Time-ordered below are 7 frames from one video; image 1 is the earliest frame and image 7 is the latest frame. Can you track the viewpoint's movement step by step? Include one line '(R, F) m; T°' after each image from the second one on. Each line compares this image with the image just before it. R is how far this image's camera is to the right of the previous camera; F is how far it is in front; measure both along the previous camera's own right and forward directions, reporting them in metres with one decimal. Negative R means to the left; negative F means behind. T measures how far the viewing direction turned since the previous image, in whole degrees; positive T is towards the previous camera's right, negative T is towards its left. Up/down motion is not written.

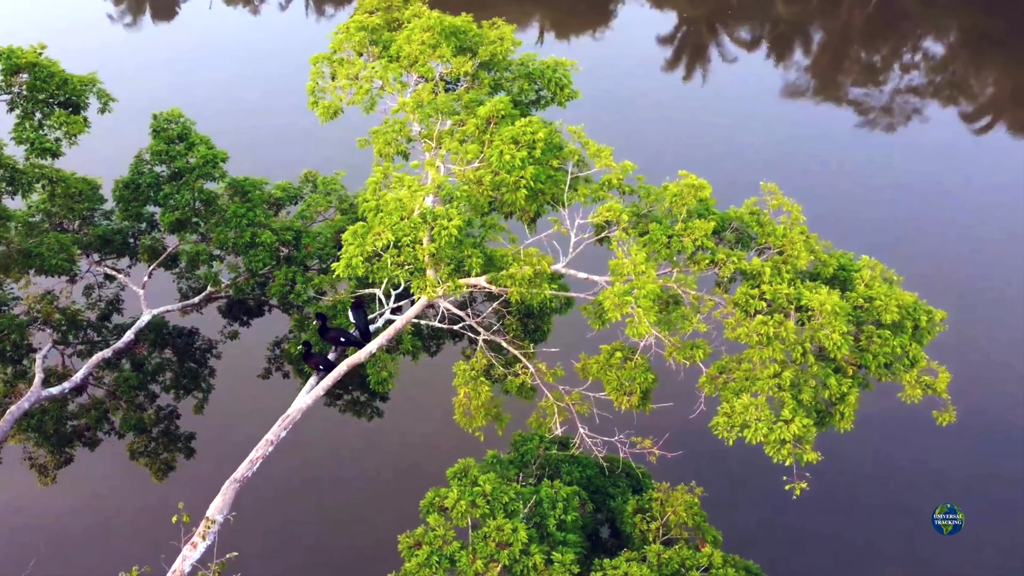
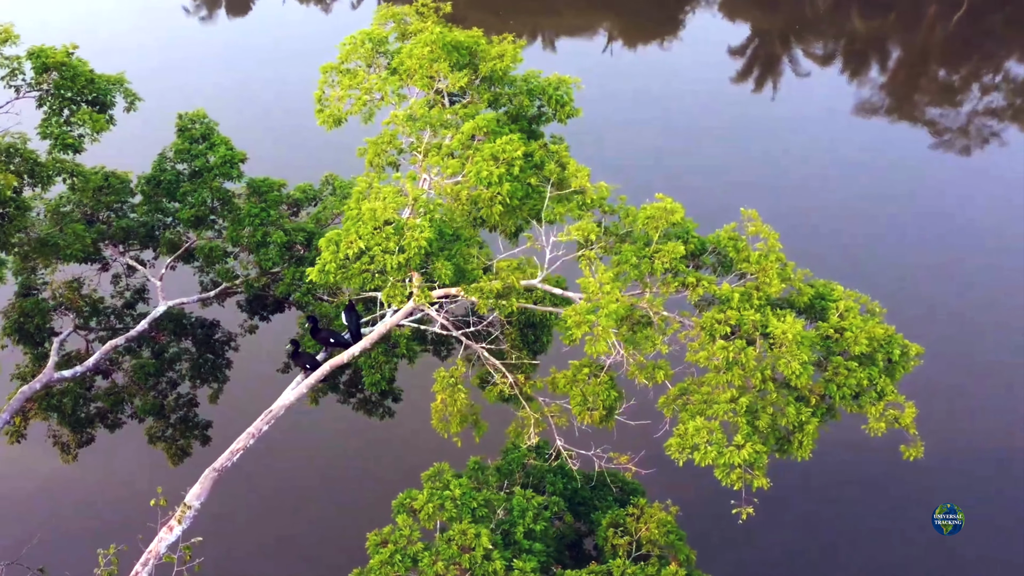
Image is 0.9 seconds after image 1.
(+0.5, -0.1) m; -3°
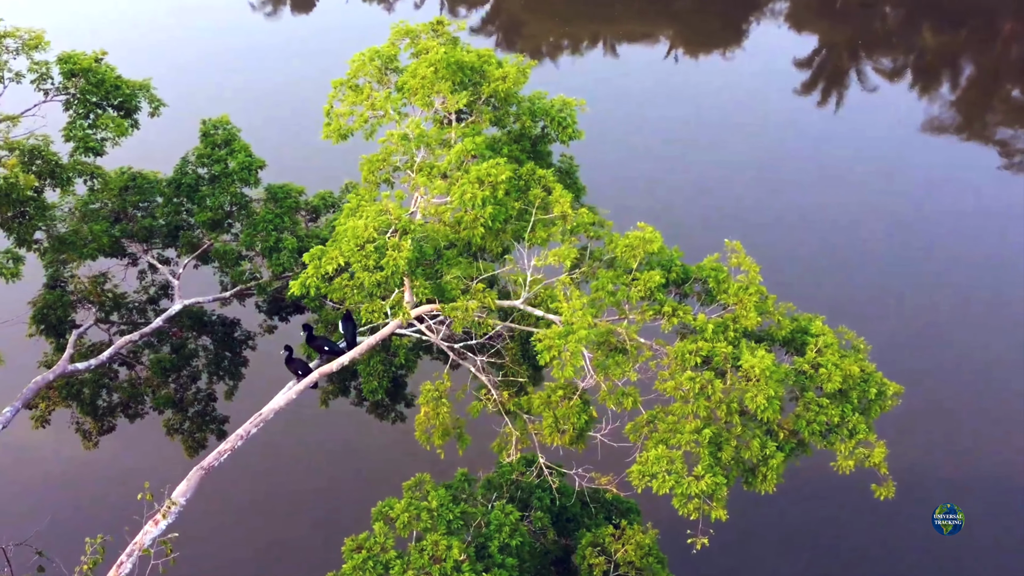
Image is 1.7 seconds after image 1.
(+0.4, -0.1) m; -3°
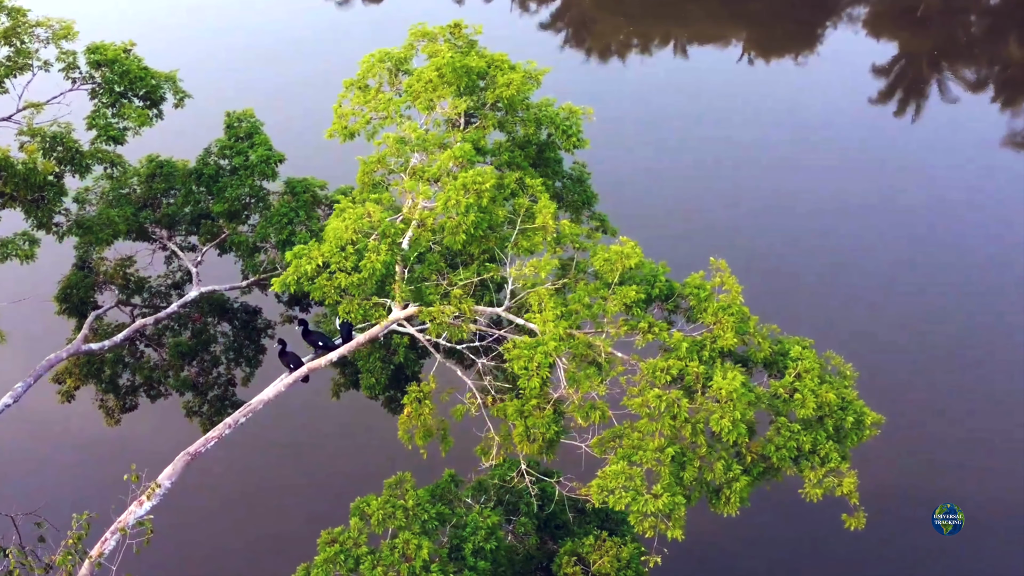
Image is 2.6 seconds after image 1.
(+0.4, 0.0) m; -3°
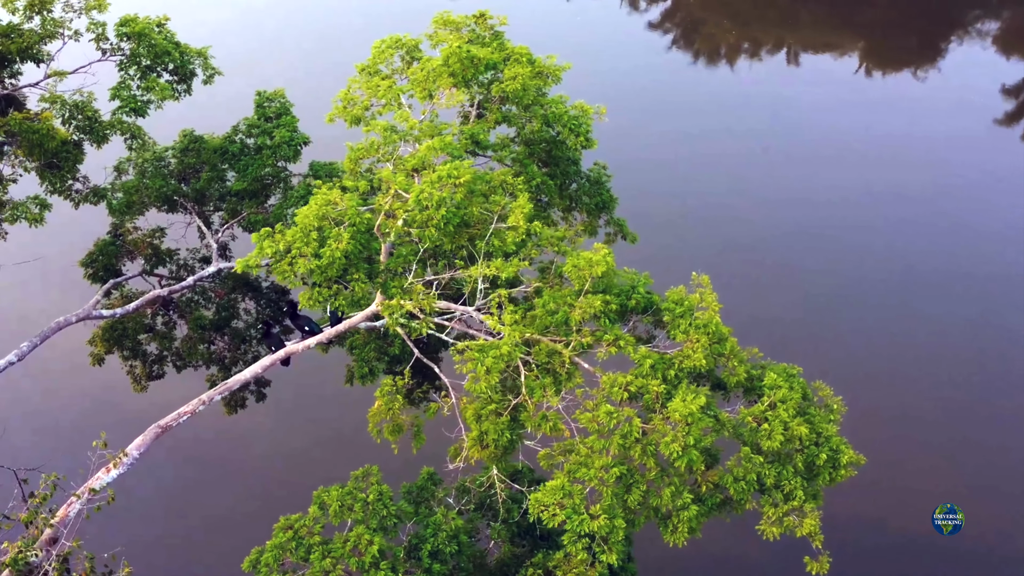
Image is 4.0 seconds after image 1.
(+0.6, +0.2) m; -5°
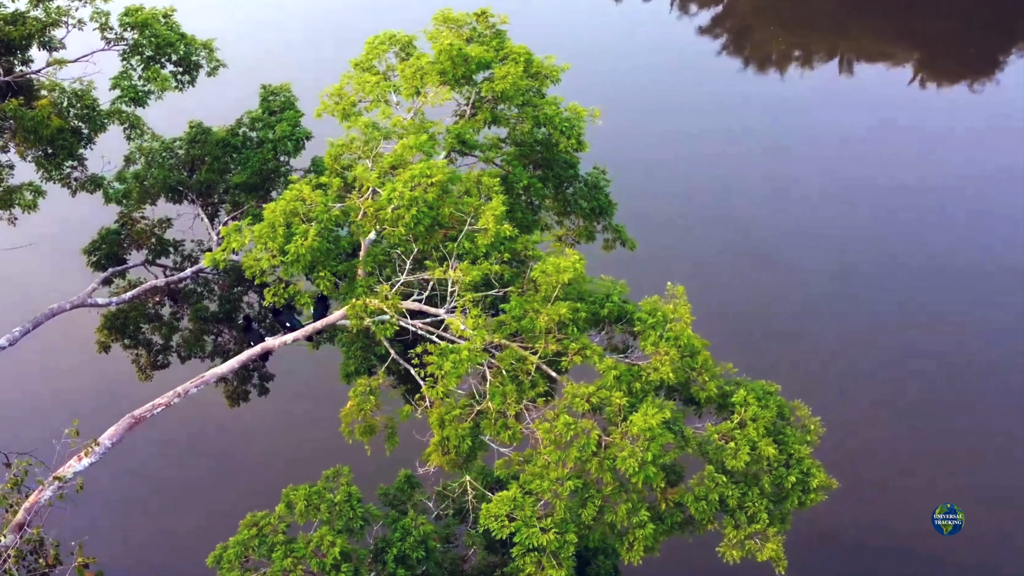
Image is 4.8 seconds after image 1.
(+0.4, +0.1) m; -2°
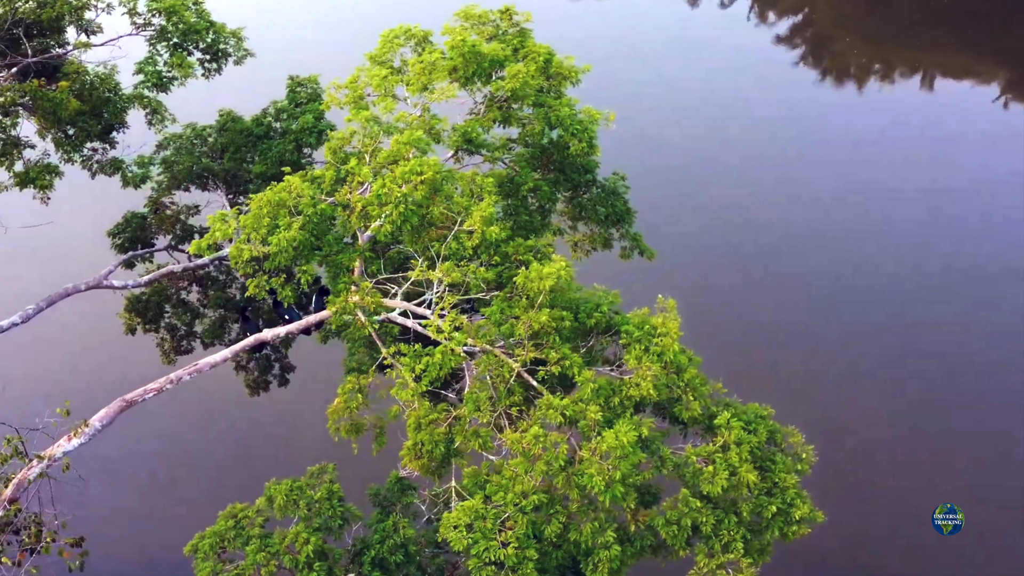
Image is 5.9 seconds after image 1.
(+0.4, +0.2) m; -3°
